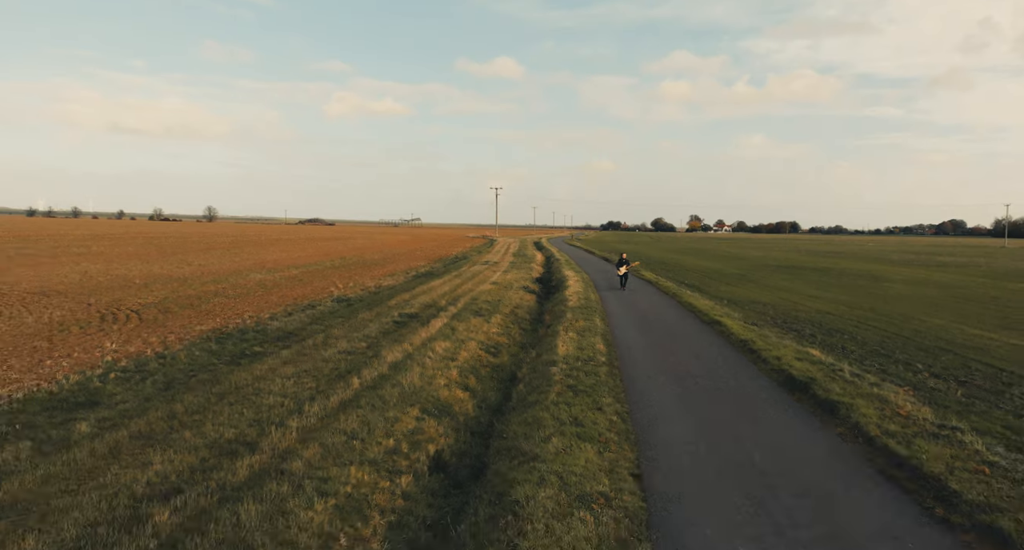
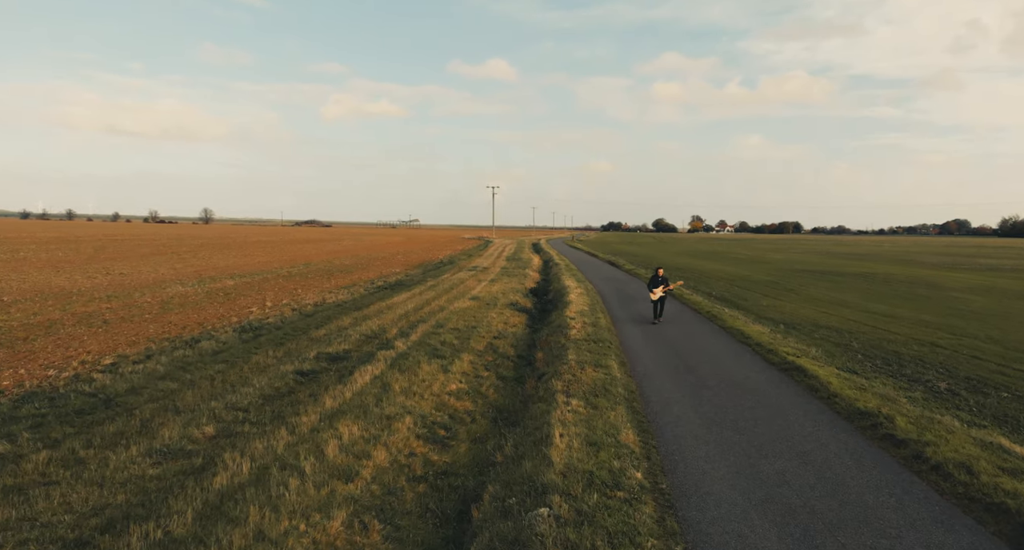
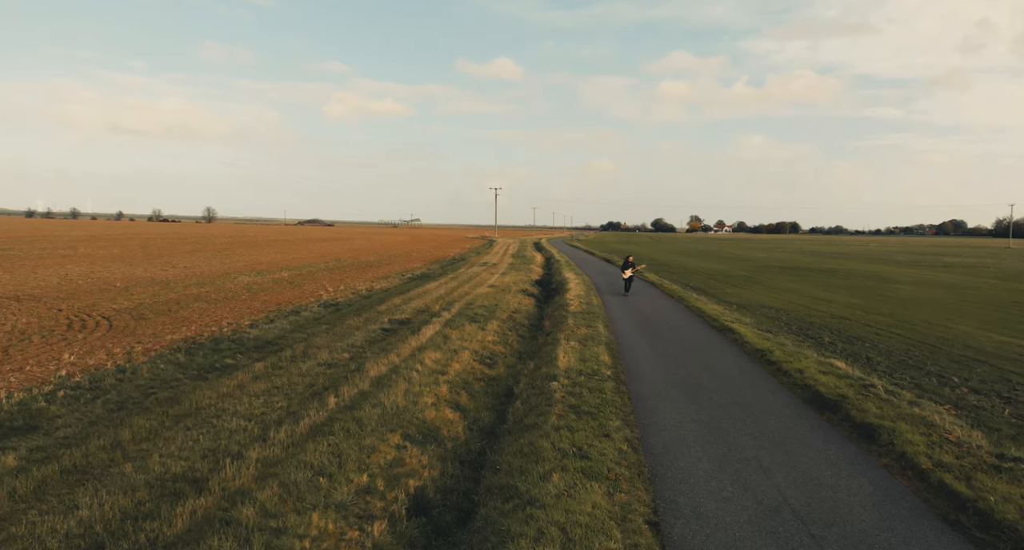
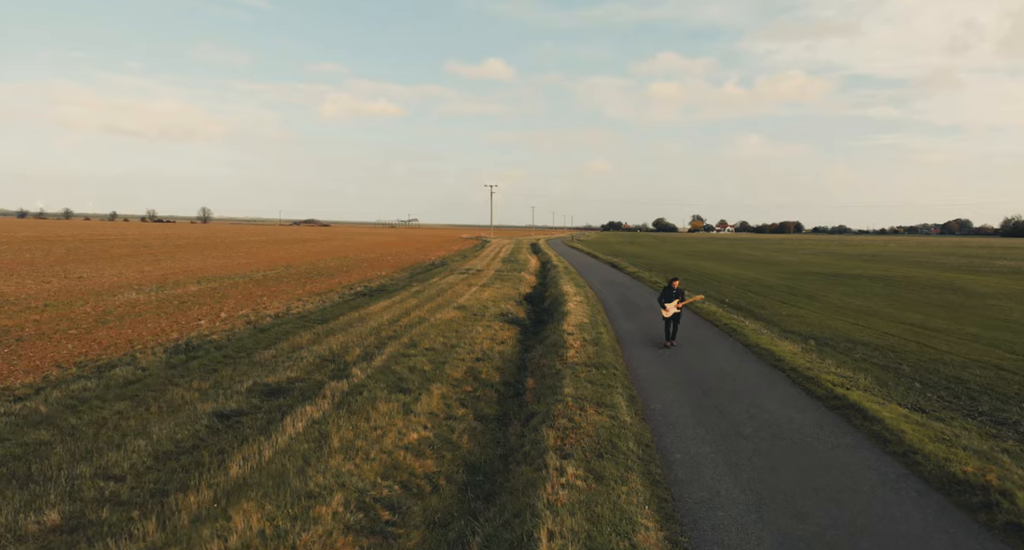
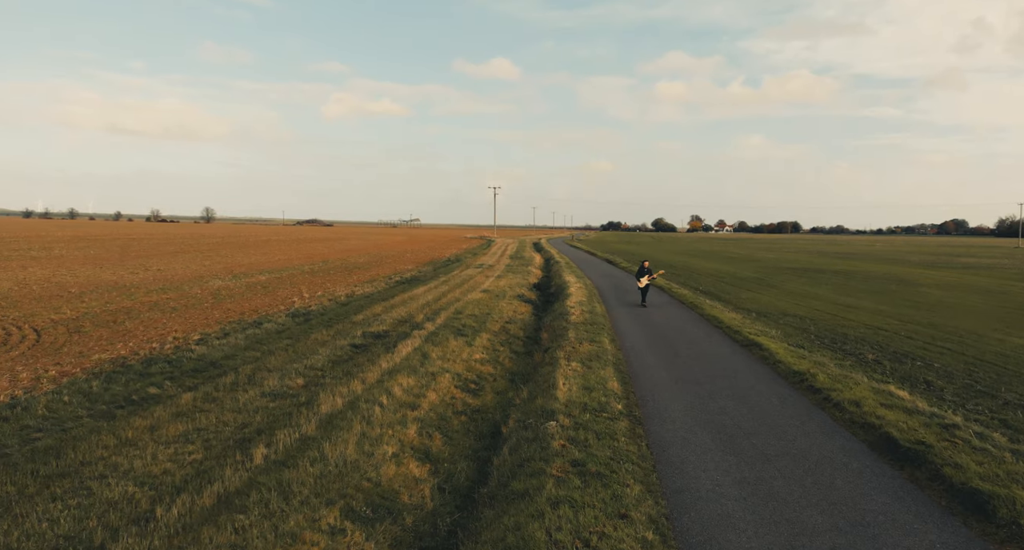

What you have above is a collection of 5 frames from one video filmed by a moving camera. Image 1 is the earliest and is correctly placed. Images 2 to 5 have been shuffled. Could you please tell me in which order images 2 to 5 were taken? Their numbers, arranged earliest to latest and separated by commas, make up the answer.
3, 5, 2, 4
